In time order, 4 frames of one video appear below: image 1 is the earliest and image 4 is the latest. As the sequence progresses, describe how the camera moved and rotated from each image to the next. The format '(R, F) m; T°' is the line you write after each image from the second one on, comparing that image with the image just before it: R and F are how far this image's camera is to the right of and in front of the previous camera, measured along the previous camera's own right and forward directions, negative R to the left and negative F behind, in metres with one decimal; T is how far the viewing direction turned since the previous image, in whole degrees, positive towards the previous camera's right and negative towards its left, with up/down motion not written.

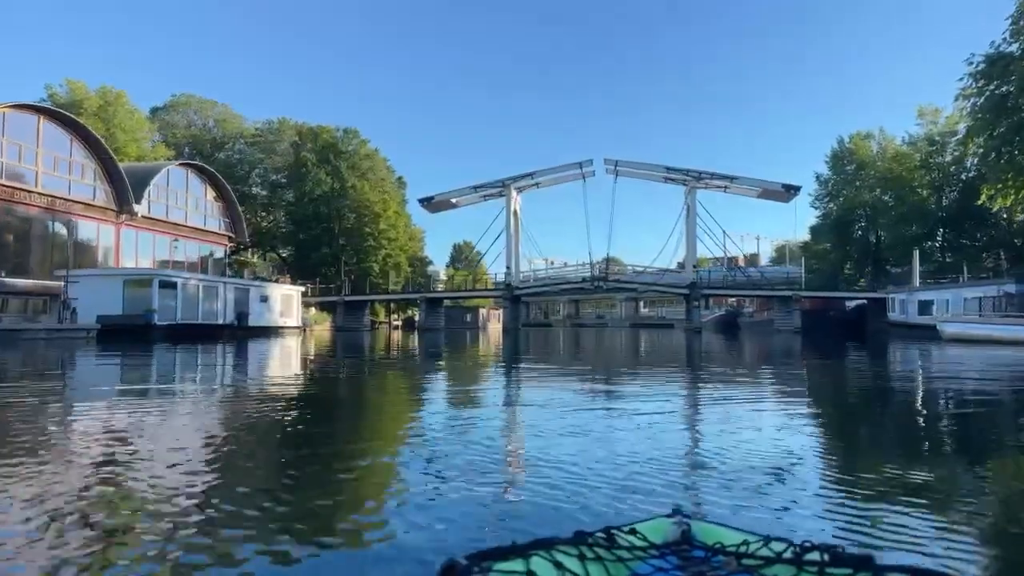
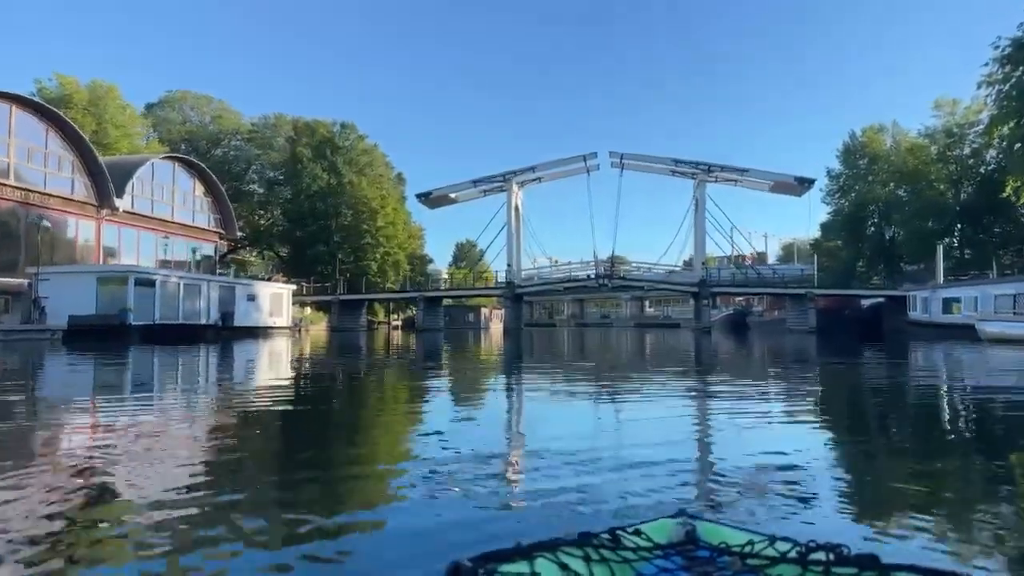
(+0.1, +0.6) m; 0°
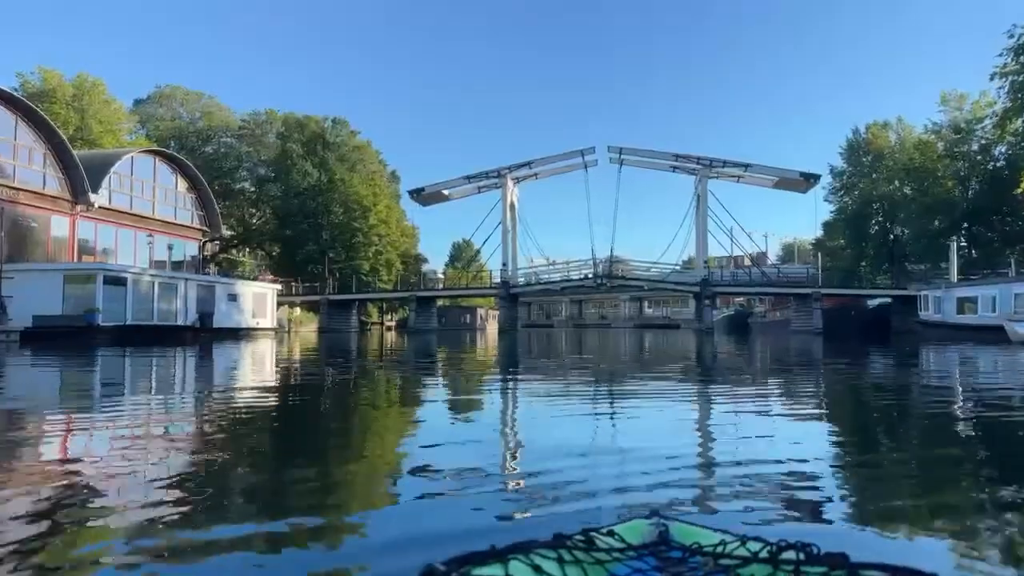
(+0.1, +0.5) m; 0°
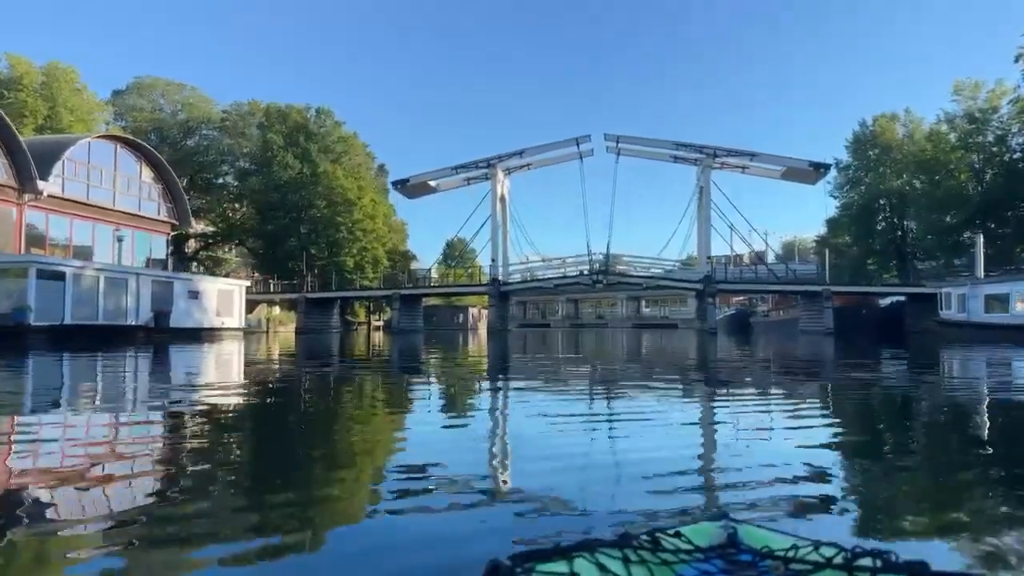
(+0.1, +0.9) m; 0°
